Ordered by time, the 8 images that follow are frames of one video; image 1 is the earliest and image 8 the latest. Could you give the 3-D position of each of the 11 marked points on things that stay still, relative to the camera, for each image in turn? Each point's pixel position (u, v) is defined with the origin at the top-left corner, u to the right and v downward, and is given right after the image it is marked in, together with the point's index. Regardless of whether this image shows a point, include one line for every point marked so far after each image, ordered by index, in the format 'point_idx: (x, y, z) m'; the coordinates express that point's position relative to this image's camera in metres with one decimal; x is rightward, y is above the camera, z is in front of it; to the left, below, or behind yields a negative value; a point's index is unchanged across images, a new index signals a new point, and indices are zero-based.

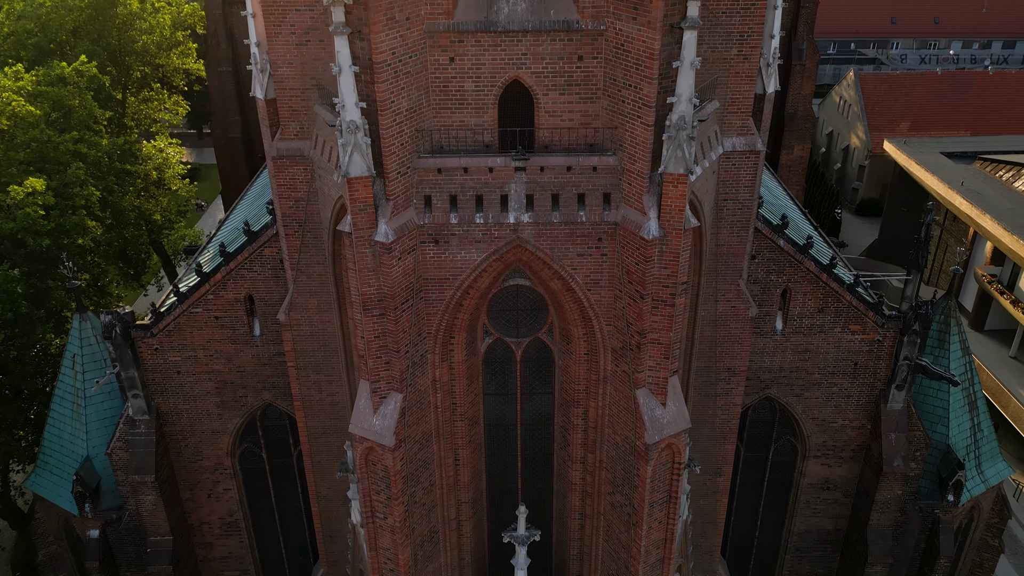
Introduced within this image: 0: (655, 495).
0: (+2.6, -3.9, +14.7) m
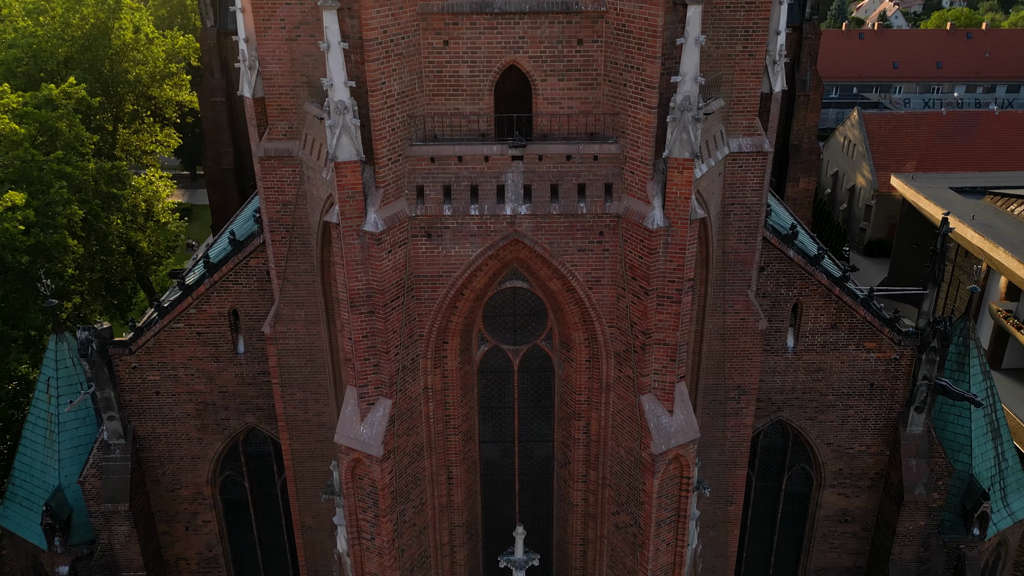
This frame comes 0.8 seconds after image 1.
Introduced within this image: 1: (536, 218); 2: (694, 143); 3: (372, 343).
0: (+2.6, -3.9, +13.5) m
1: (+0.4, +1.1, +12.5) m
2: (+2.6, +2.1, +11.4) m
3: (-2.2, -0.9, +12.6) m
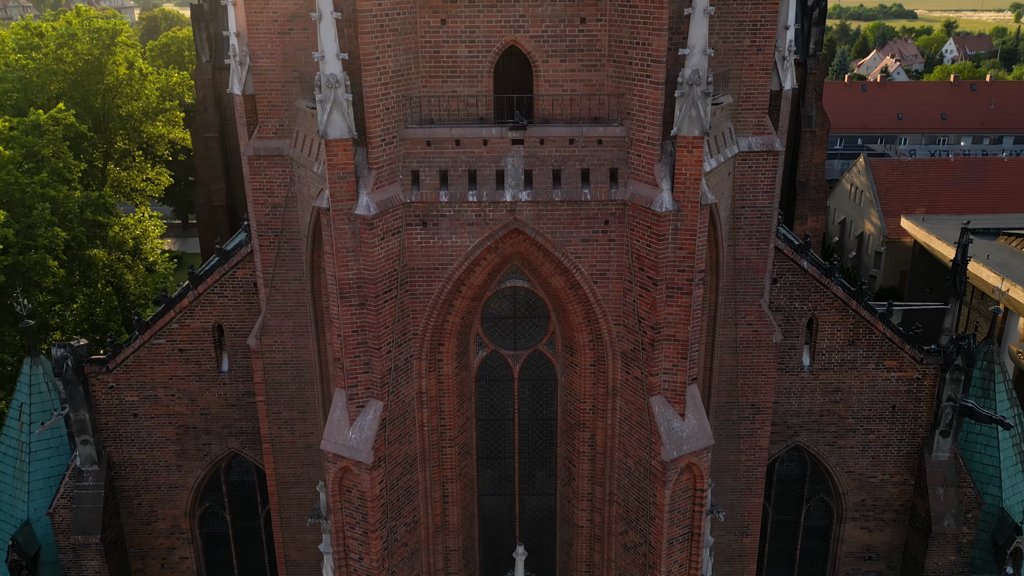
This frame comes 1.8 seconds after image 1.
0: (+2.5, -3.9, +12.4) m
1: (+0.4, +1.3, +11.7) m
2: (+2.6, +2.3, +10.7) m
3: (-2.2, -0.8, +11.6) m
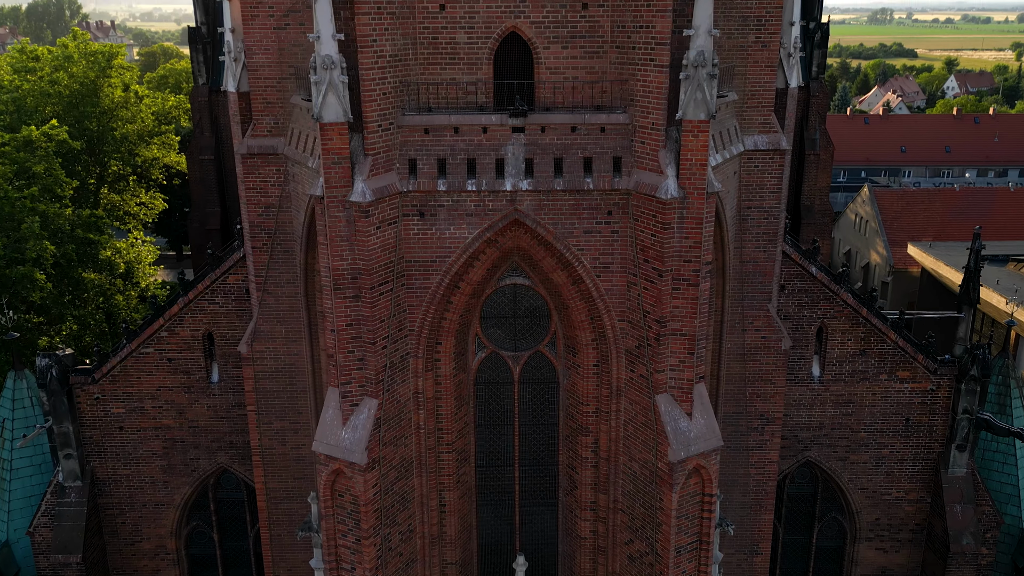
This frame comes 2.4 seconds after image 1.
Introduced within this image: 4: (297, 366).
0: (+2.6, -3.8, +11.7) m
1: (+0.4, +1.4, +11.3) m
2: (+2.6, +2.5, +10.4) m
3: (-2.2, -0.6, +11.1) m
4: (-4.3, -1.6, +15.4) m
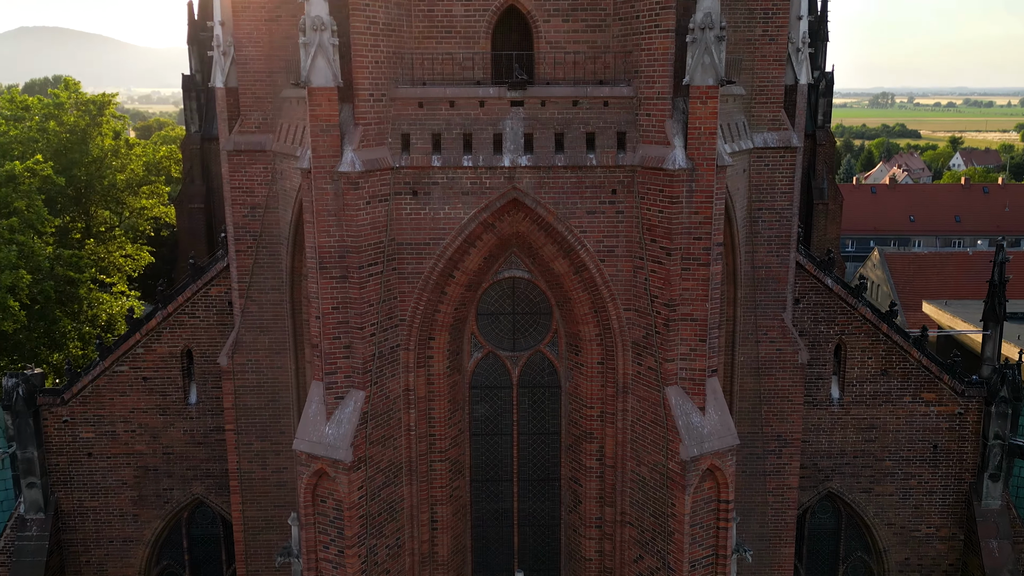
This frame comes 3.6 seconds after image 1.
0: (+2.5, -3.6, +10.4) m
1: (+0.4, +1.6, +10.6) m
2: (+2.6, +2.8, +9.8) m
3: (-2.2, -0.4, +10.2) m
4: (-4.3, -1.7, +14.3) m
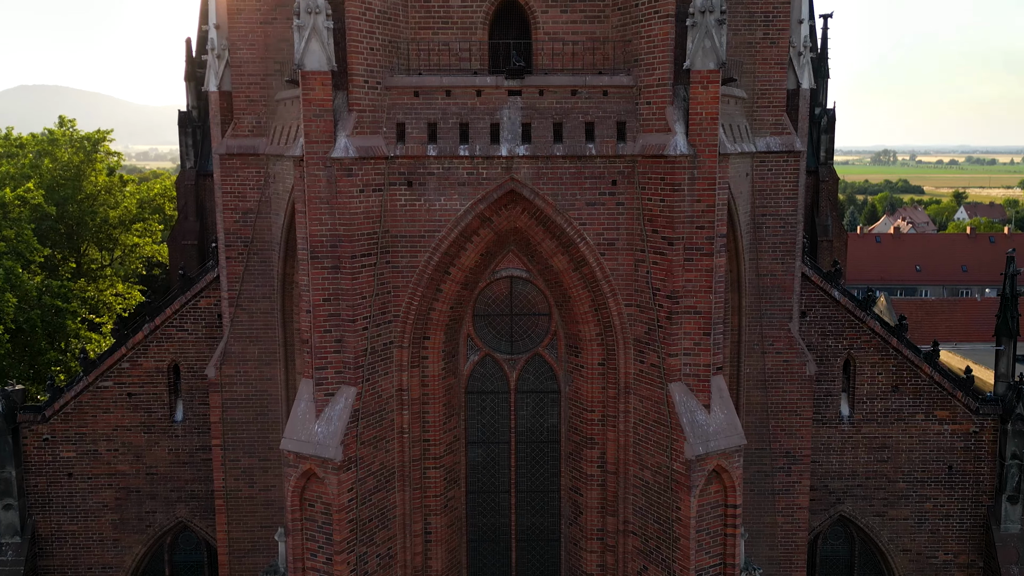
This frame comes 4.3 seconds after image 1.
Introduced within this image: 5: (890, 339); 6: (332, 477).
0: (+2.5, -3.5, +9.8) m
1: (+0.3, +1.7, +10.3) m
2: (+2.6, +2.9, +9.5) m
3: (-2.2, -0.3, +9.7) m
4: (-4.4, -1.9, +13.8) m
5: (+7.6, -1.1, +15.5) m
6: (-2.2, -2.3, +9.4) m
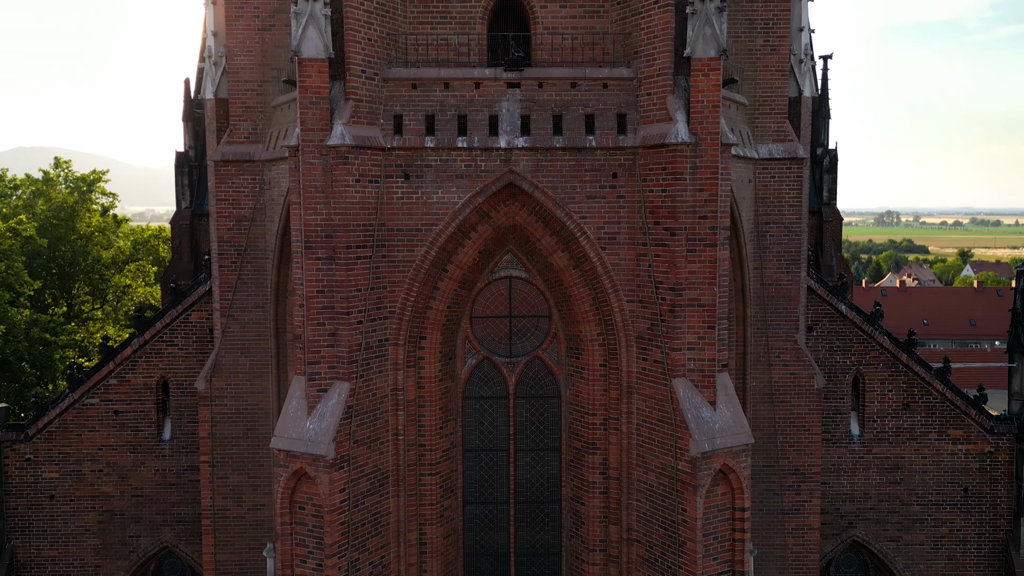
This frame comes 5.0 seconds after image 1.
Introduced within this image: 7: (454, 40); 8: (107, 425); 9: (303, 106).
0: (+2.5, -3.4, +9.3) m
1: (+0.3, +1.7, +10.0) m
2: (+2.6, +3.1, +9.4) m
3: (-2.3, -0.2, +9.4) m
4: (-4.4, -2.1, +13.3) m
5: (+7.6, -1.3, +15.2) m
6: (-2.2, -2.2, +8.9) m
7: (-0.8, +3.4, +10.5) m
8: (-7.7, -2.6, +14.7) m
9: (-2.6, +2.2, +9.3) m
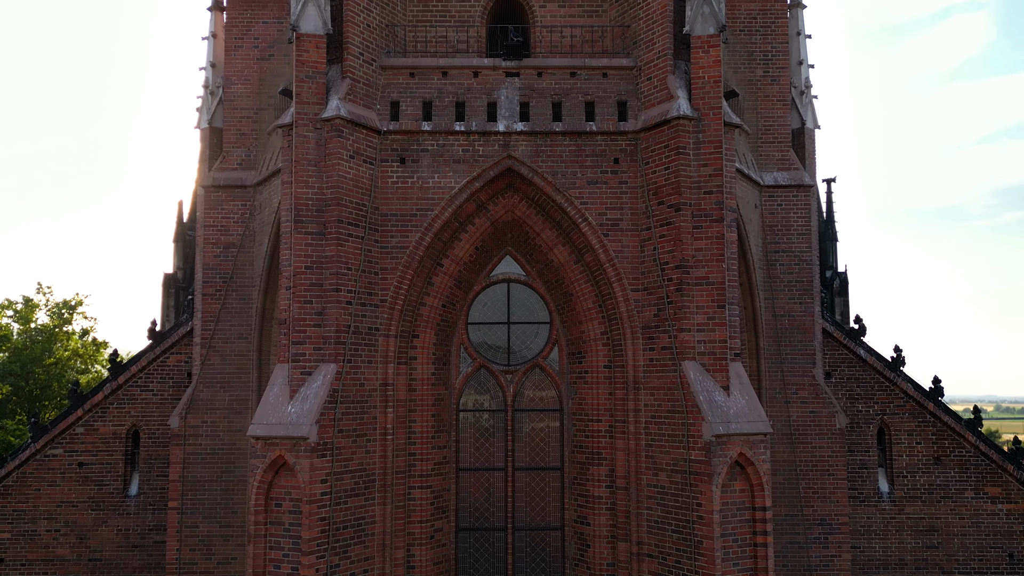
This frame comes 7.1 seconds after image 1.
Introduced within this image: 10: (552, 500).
0: (+2.5, -3.0, +8.0) m
1: (+0.3, +1.9, +9.7) m
2: (+2.6, +3.3, +9.4) m
3: (-2.3, +0.1, +8.7) m
4: (-4.4, -2.5, +12.2) m
5: (+7.6, -2.1, +14.2) m
6: (-2.2, -1.8, +7.9) m
7: (-0.8, +3.4, +10.5) m
8: (-7.7, -3.3, +13.4) m
9: (-2.6, +2.4, +9.1) m
10: (+0.6, -2.8, +10.0) m
